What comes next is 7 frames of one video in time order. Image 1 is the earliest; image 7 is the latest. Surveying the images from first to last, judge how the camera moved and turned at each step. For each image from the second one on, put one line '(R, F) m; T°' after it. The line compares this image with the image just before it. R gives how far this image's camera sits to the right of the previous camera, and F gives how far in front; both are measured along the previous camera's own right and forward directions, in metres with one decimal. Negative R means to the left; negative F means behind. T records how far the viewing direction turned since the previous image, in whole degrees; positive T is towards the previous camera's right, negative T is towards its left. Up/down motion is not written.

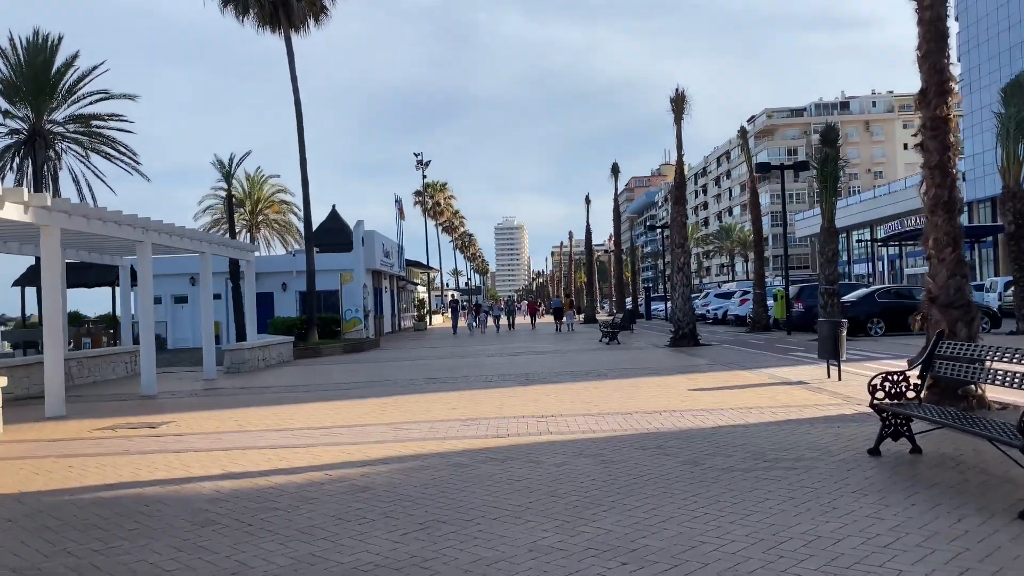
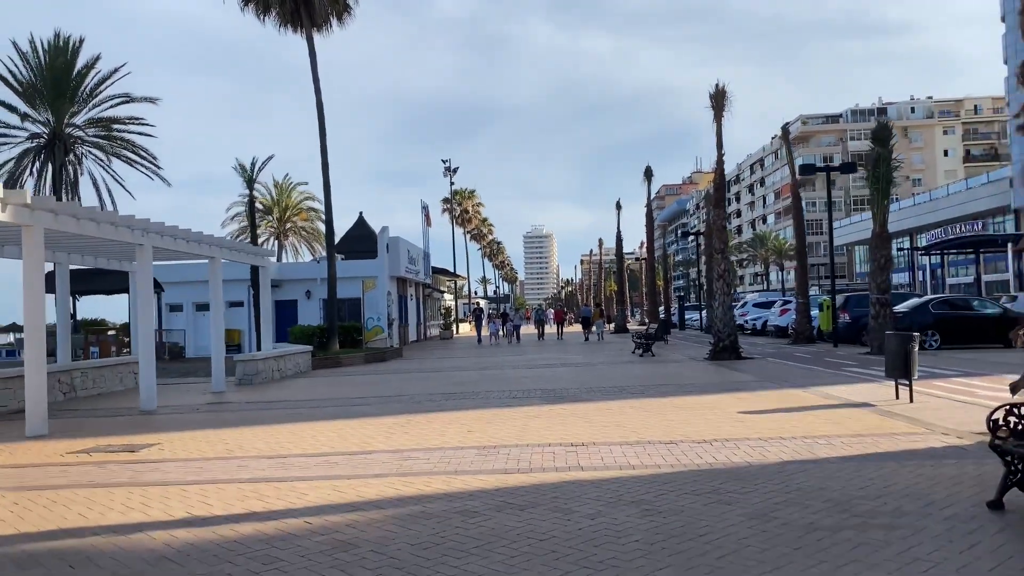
(0.0, +1.4) m; -2°
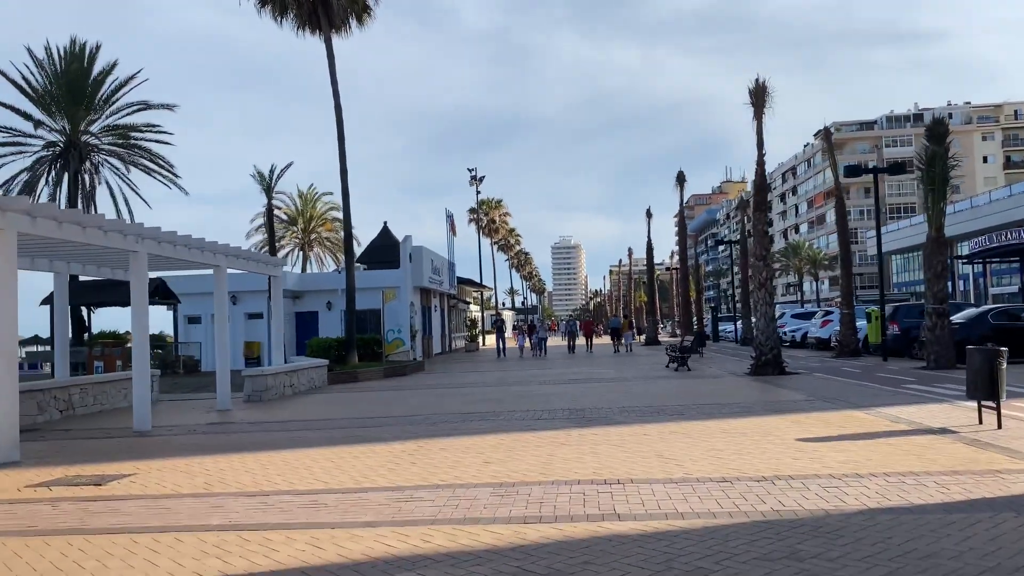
(+0.1, +1.4) m; -2°
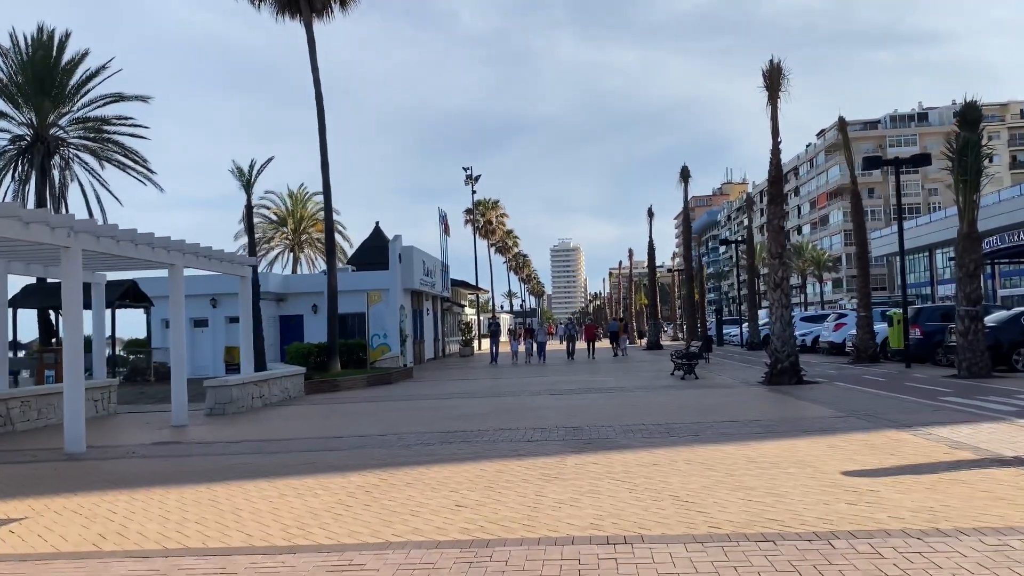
(+0.2, +1.8) m; 0°
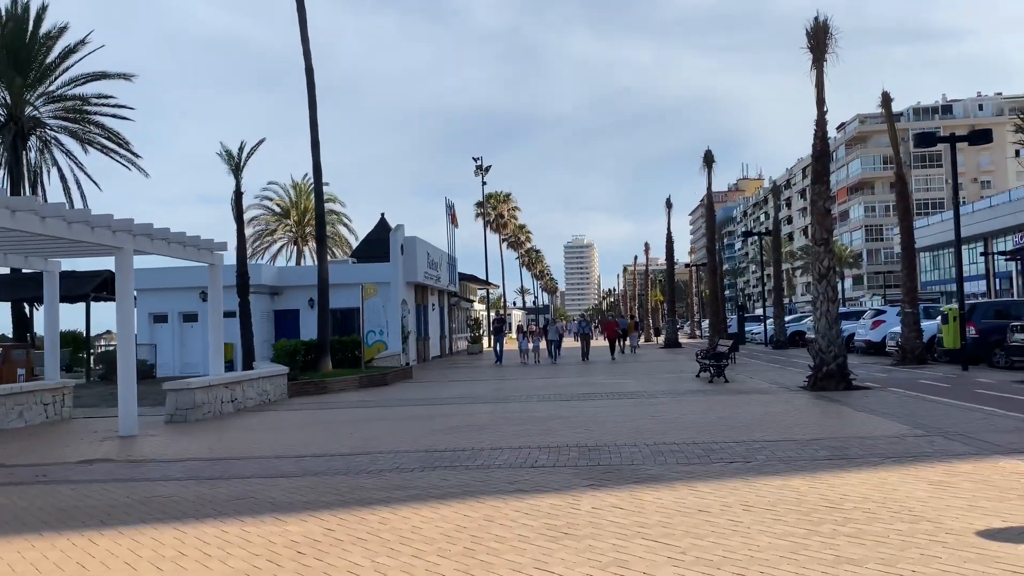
(+0.1, +2.4) m; -1°
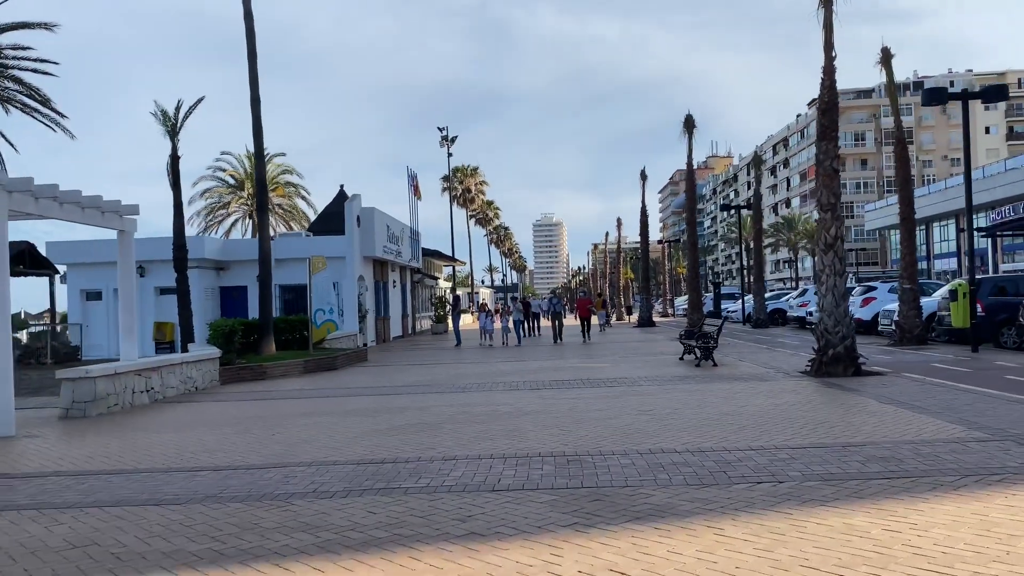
(+0.1, +2.3) m; +2°
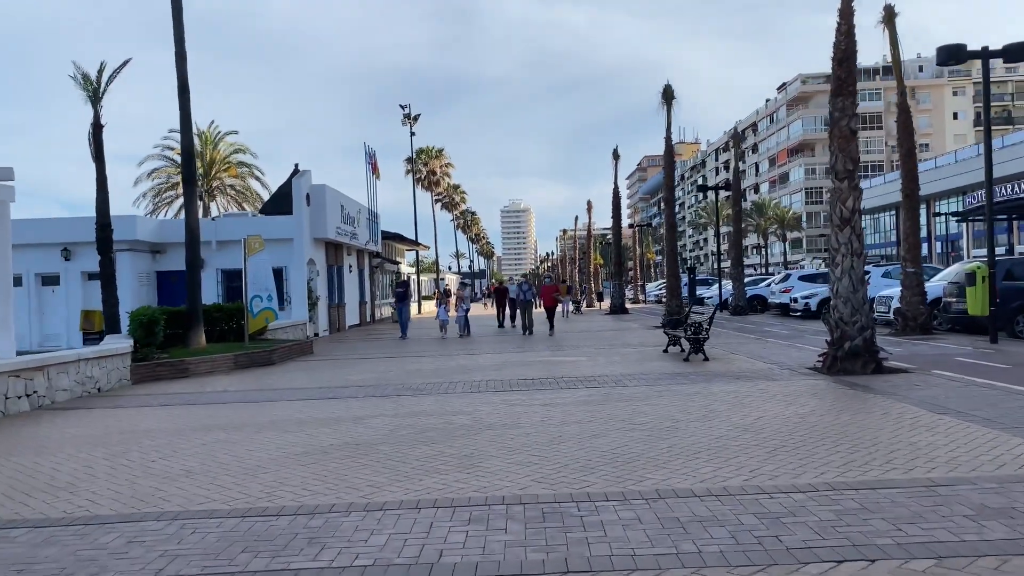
(+0.1, +2.4) m; +2°
